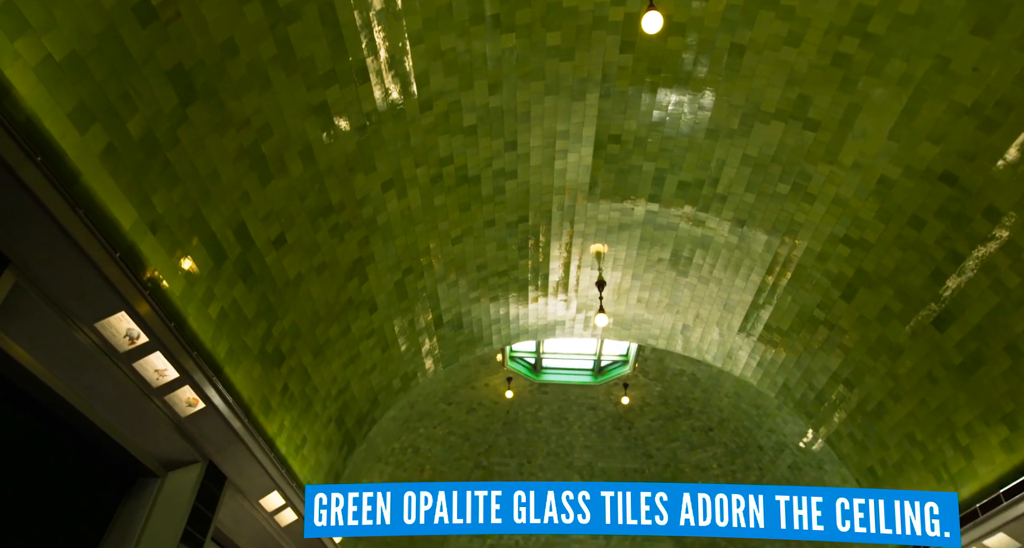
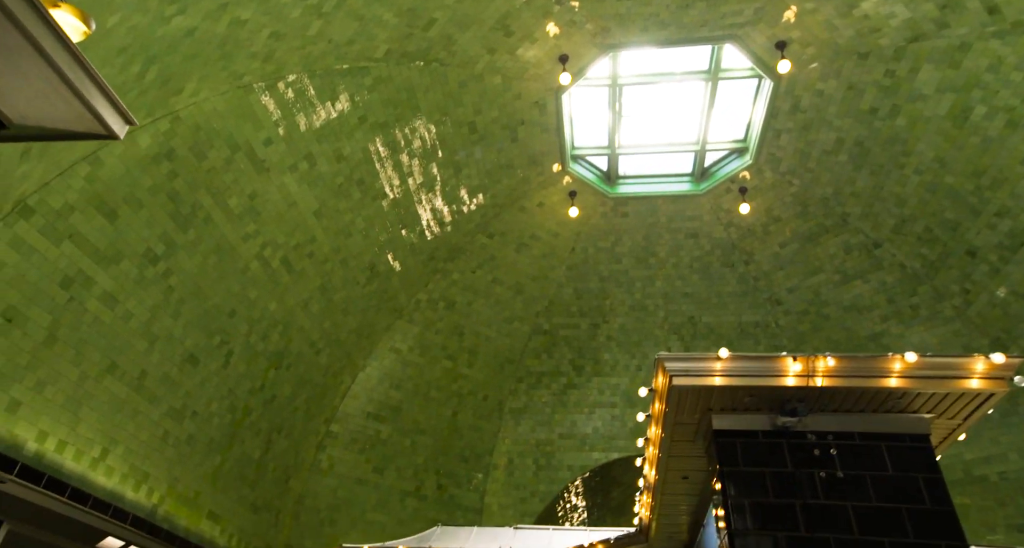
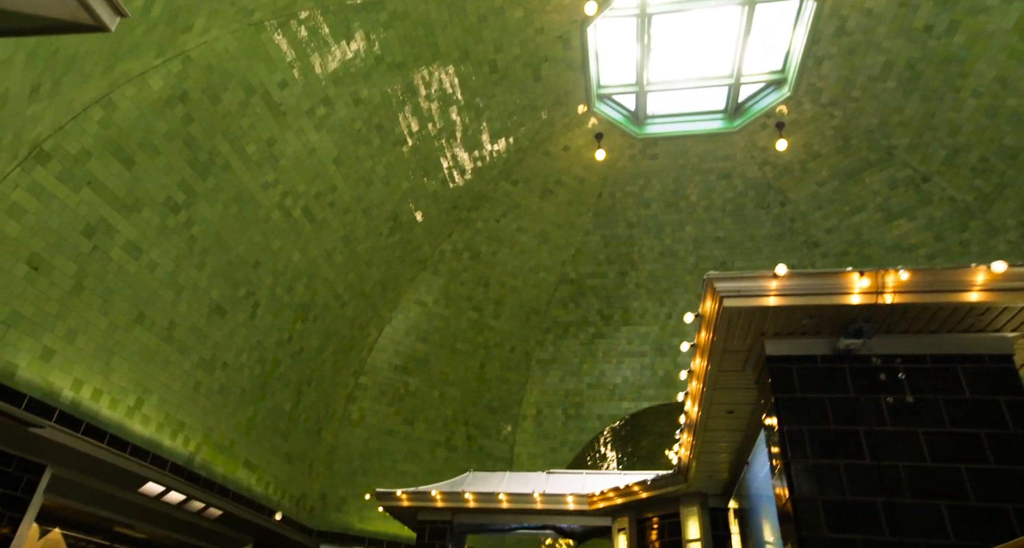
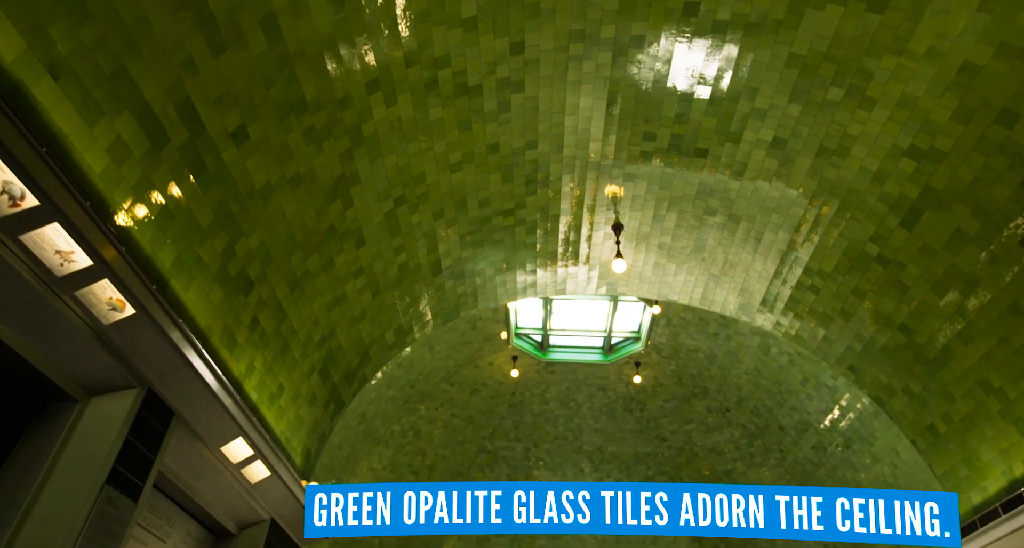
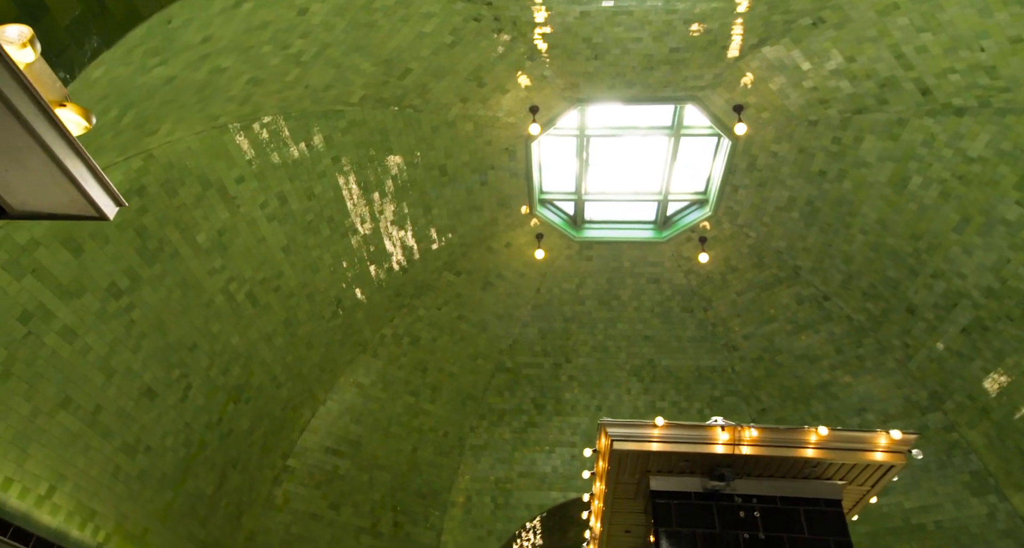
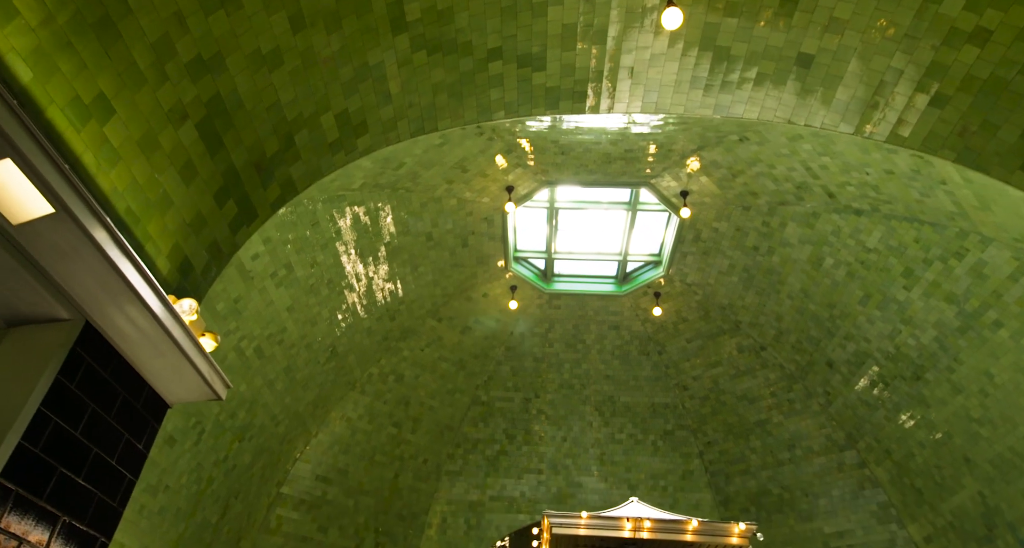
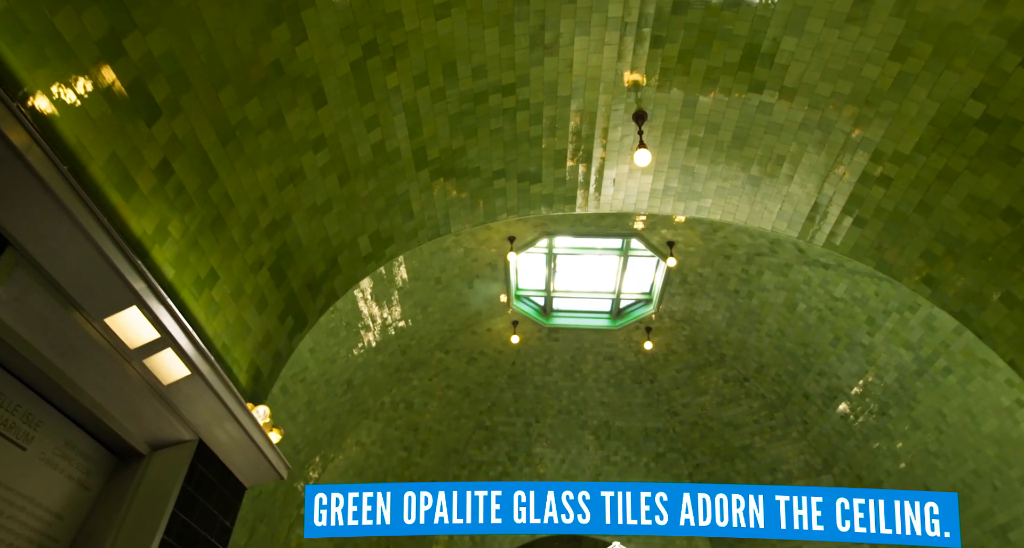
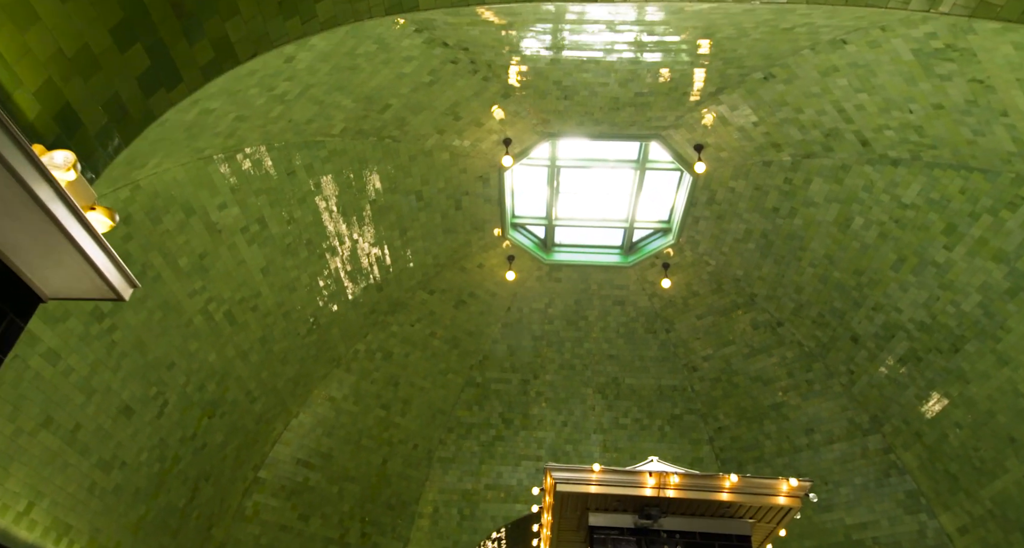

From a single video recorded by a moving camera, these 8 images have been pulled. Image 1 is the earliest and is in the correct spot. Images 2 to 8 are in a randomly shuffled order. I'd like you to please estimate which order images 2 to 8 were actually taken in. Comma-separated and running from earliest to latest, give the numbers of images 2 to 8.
4, 7, 6, 8, 5, 2, 3
